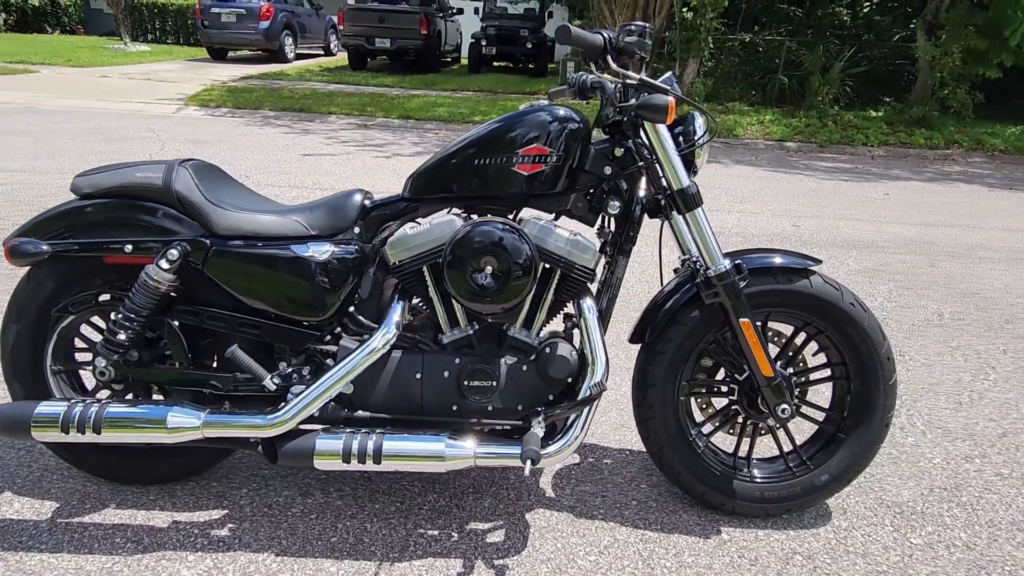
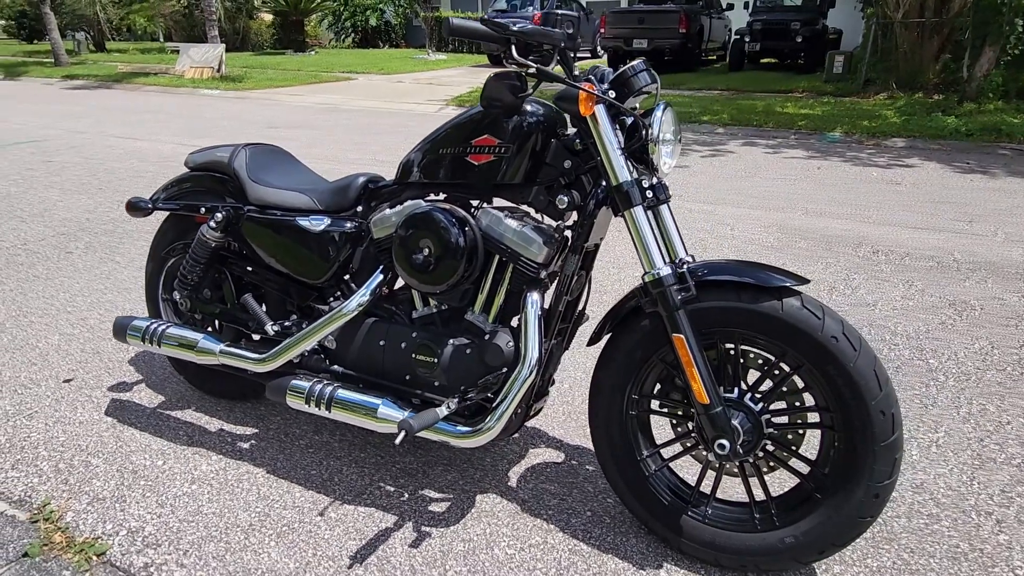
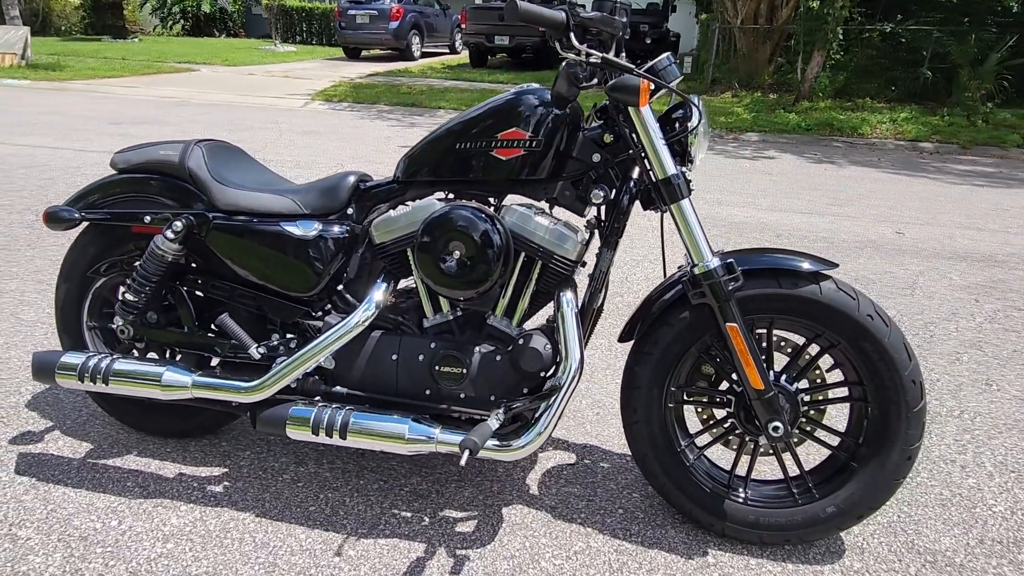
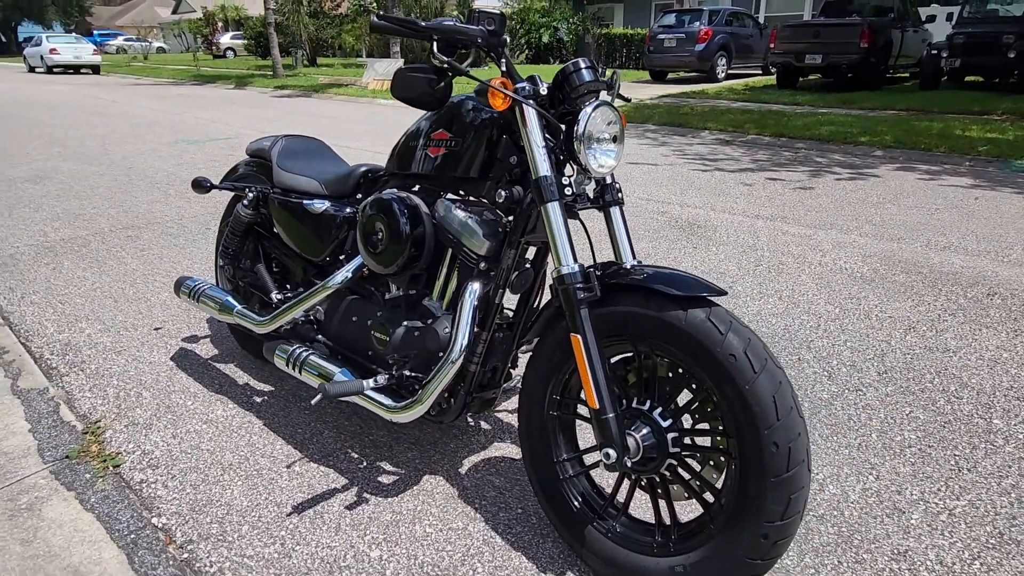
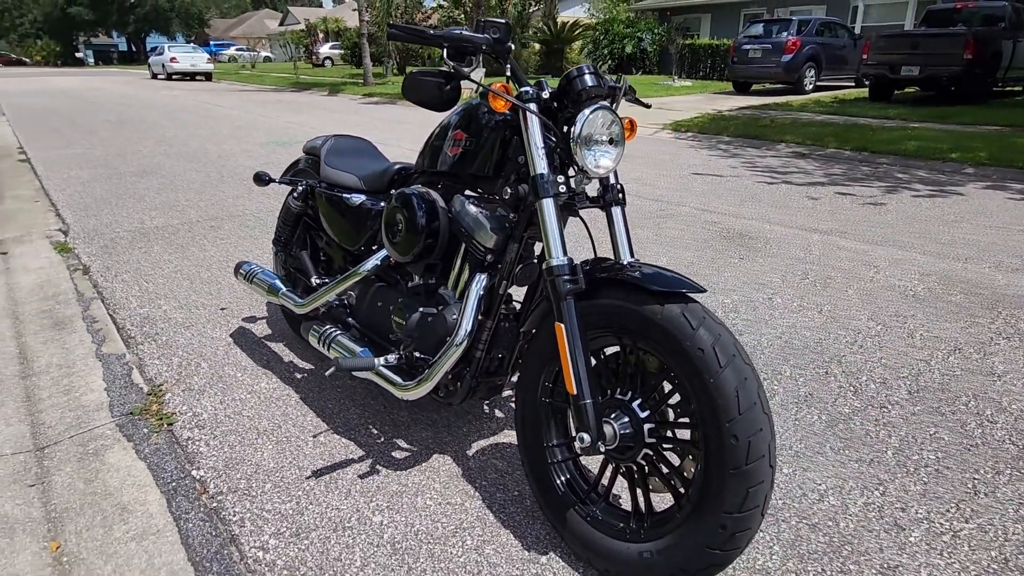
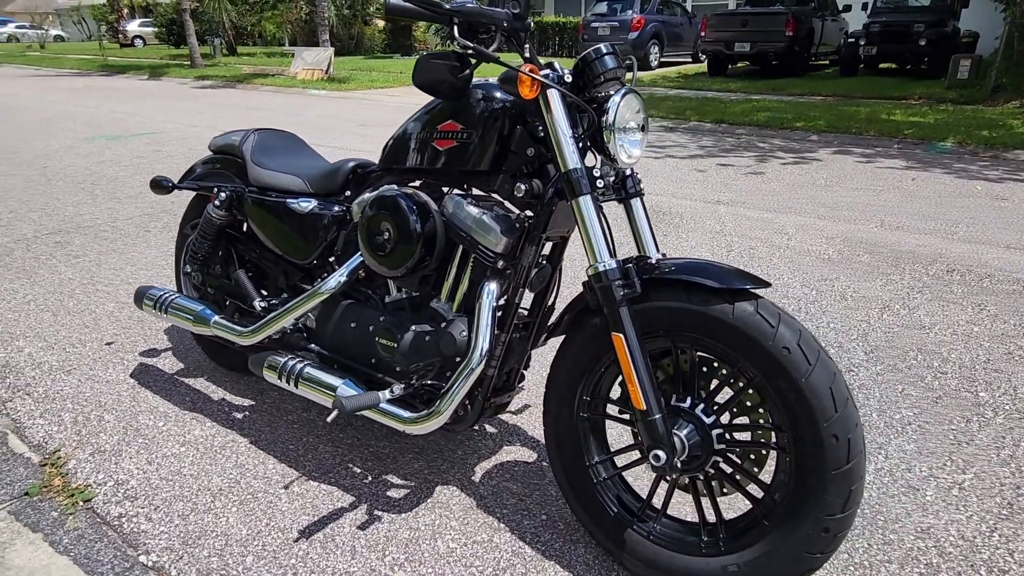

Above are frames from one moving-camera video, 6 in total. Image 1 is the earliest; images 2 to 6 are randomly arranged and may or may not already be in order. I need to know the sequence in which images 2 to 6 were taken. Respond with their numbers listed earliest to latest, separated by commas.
3, 2, 6, 4, 5
